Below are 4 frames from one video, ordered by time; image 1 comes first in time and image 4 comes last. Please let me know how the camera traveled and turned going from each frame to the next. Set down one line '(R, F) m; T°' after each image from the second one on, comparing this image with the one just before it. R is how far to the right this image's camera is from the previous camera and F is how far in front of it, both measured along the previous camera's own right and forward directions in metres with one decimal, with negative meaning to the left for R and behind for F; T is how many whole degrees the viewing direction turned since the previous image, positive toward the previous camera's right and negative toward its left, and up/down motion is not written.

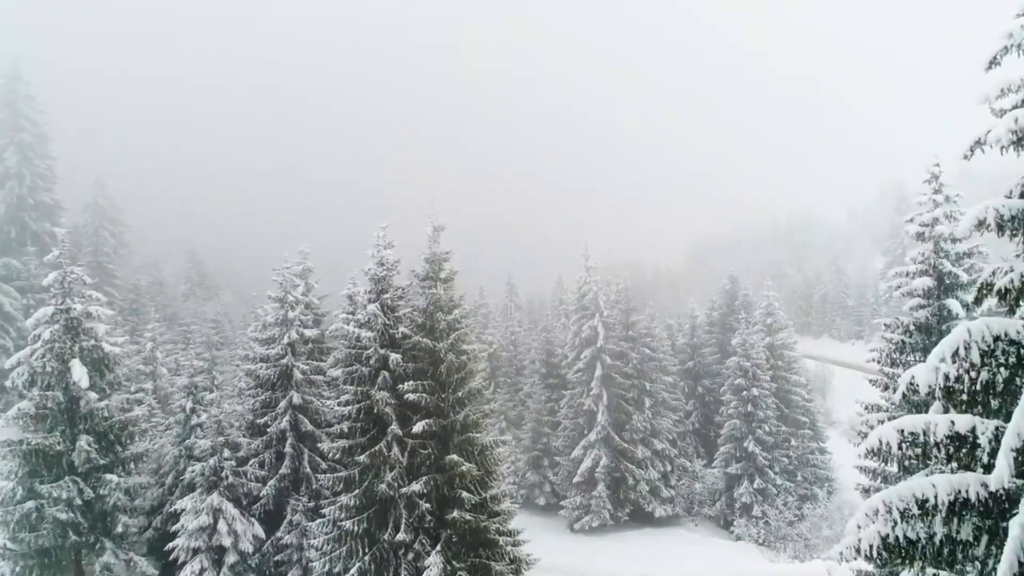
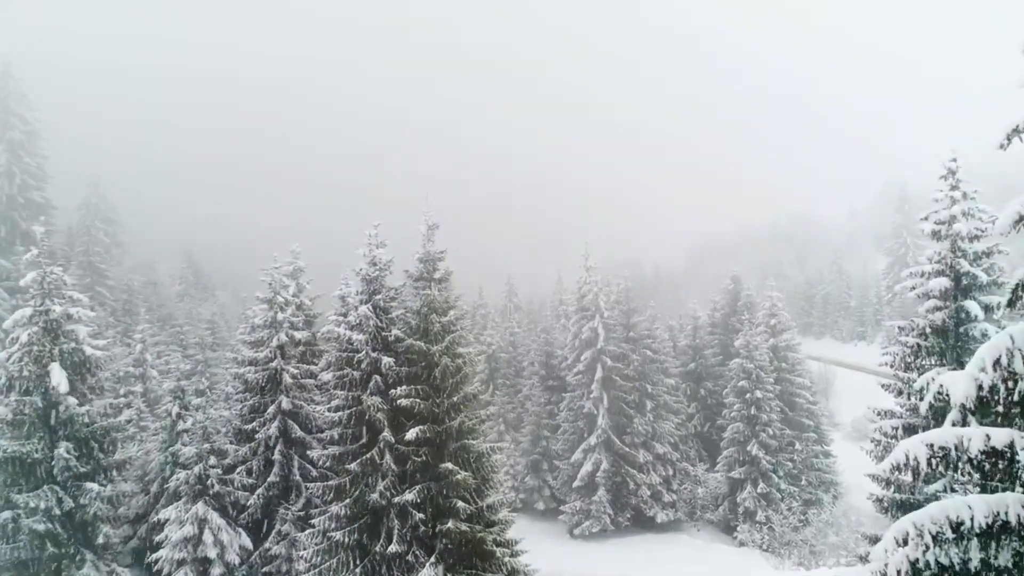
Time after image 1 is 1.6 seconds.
(+0.1, +0.9) m; 0°
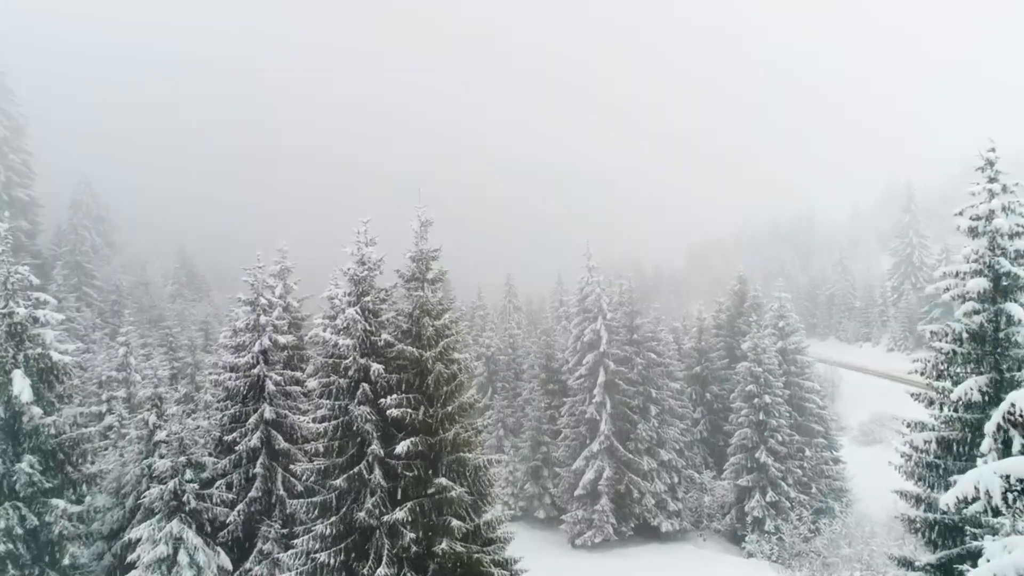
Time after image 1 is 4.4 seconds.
(0.0, +1.7) m; 0°
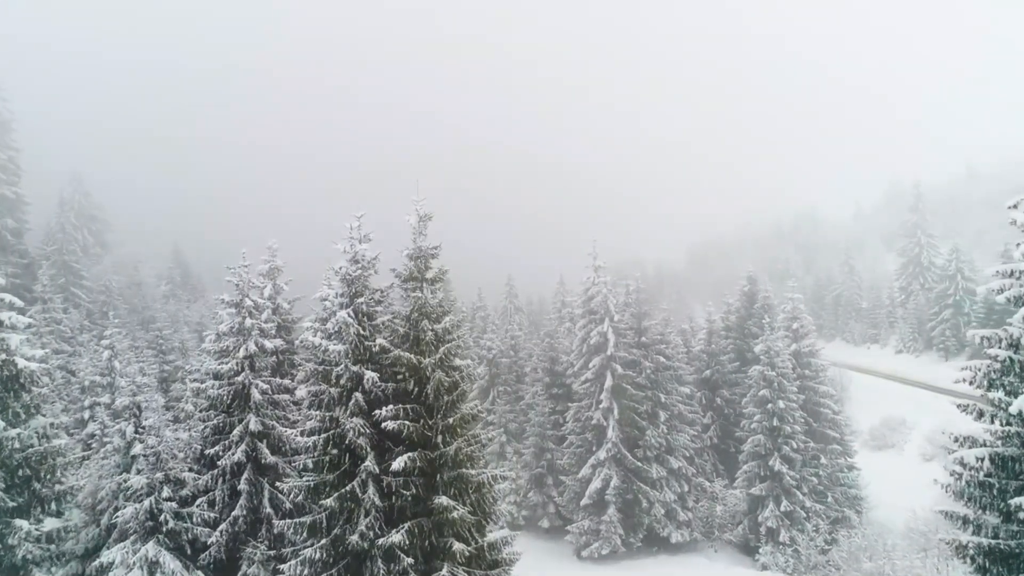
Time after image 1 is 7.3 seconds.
(-0.3, +1.8) m; 0°
